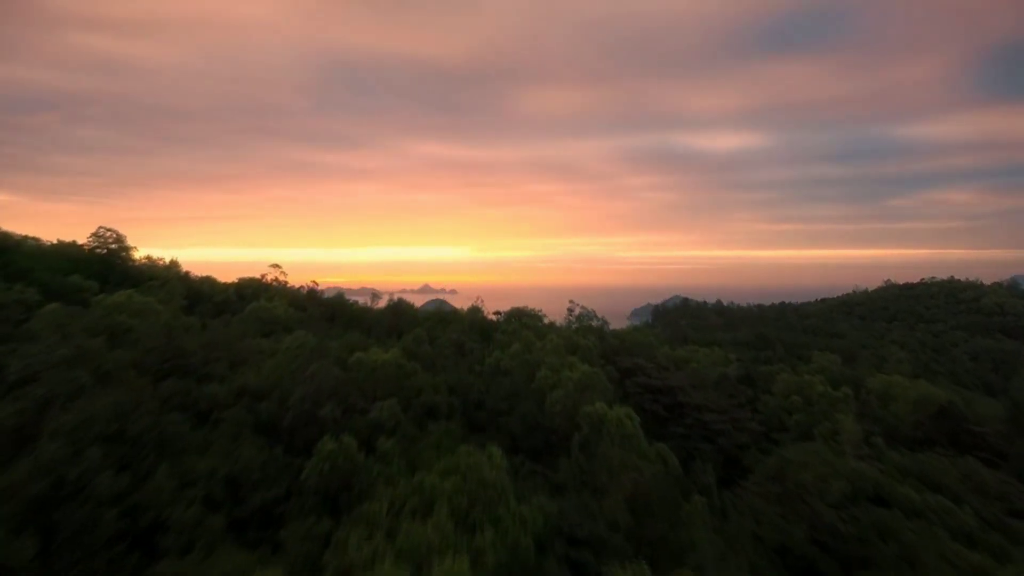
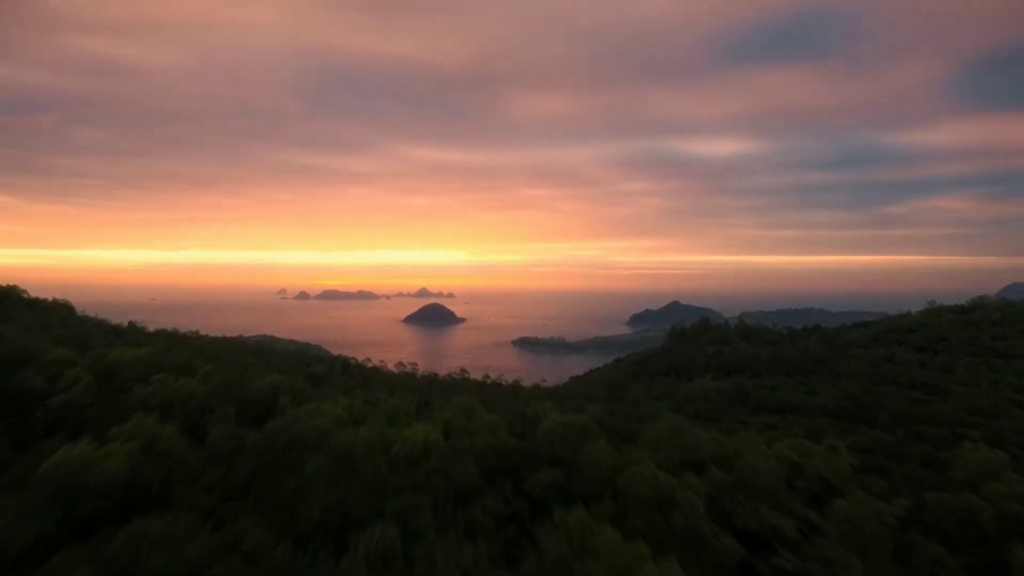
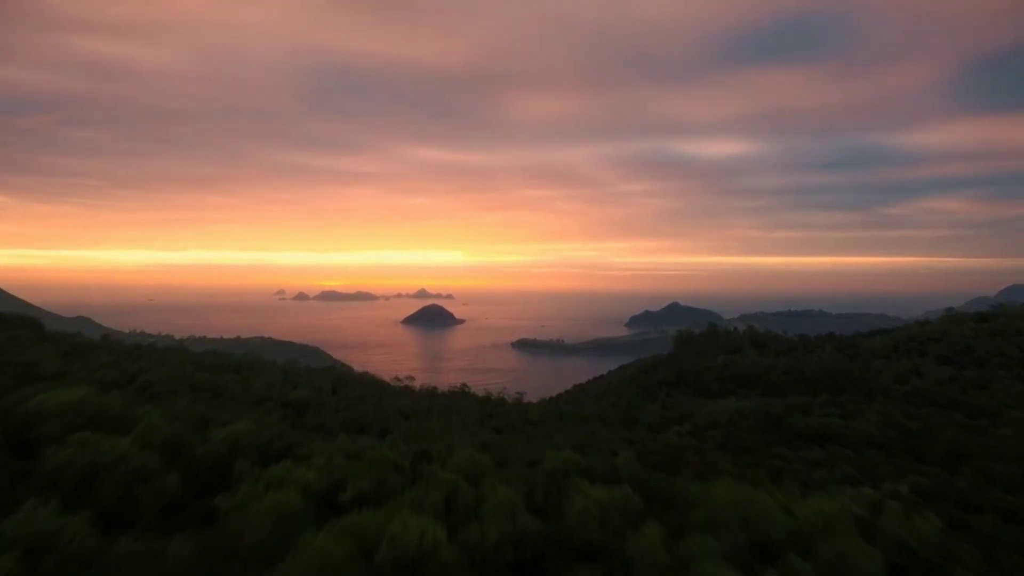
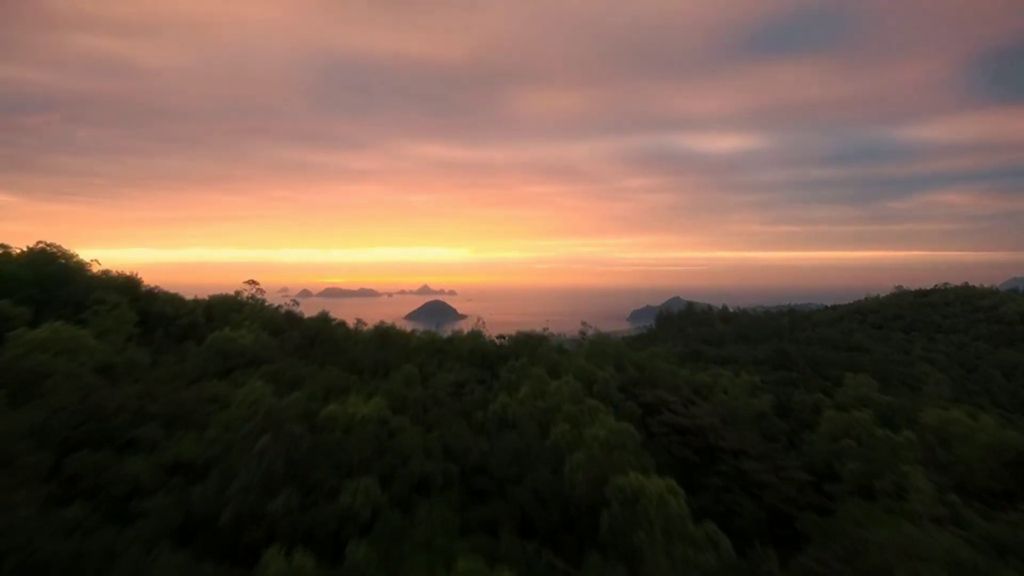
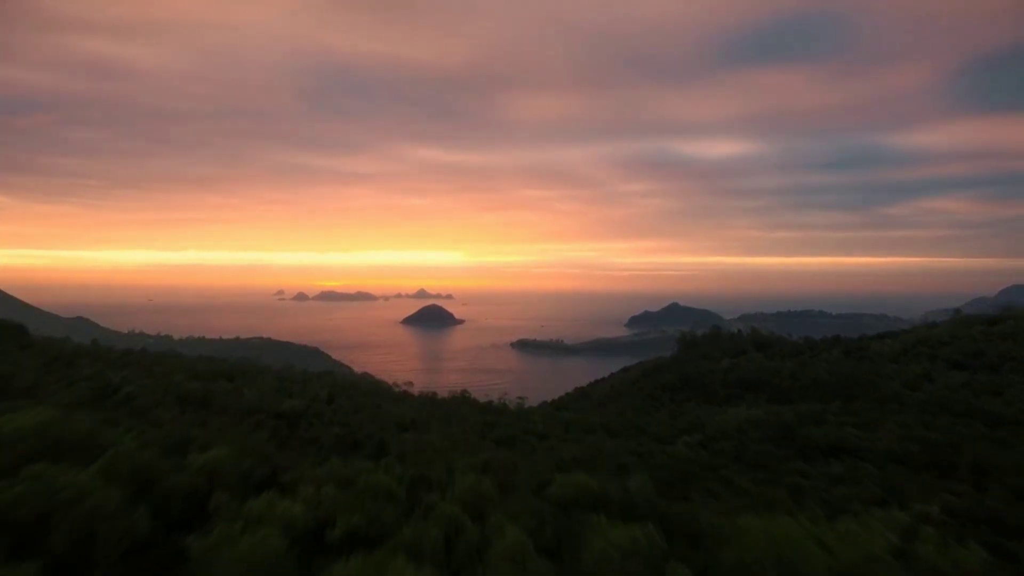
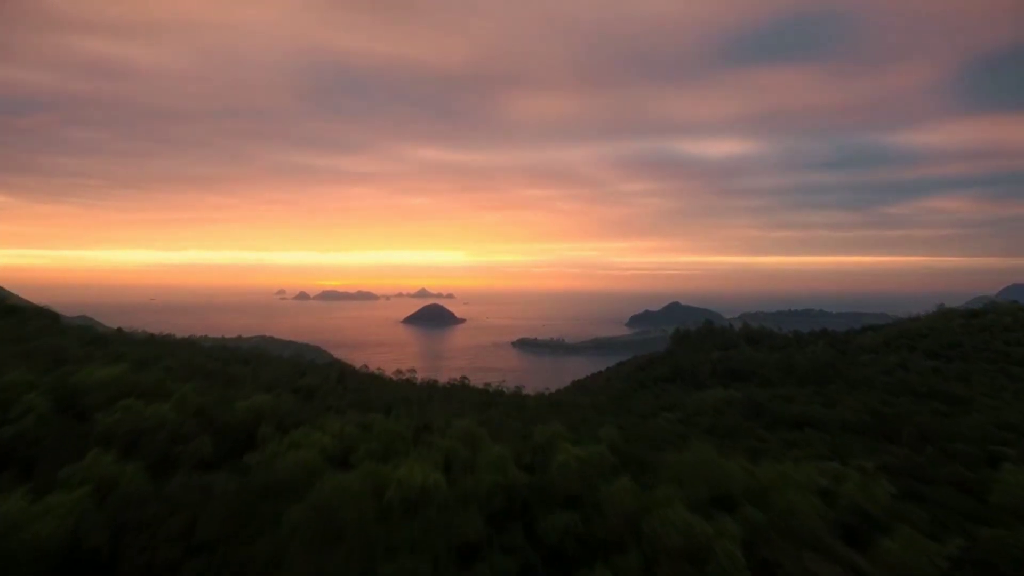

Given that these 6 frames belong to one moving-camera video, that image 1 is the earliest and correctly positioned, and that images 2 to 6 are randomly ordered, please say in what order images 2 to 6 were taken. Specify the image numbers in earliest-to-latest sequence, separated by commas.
4, 2, 6, 3, 5
